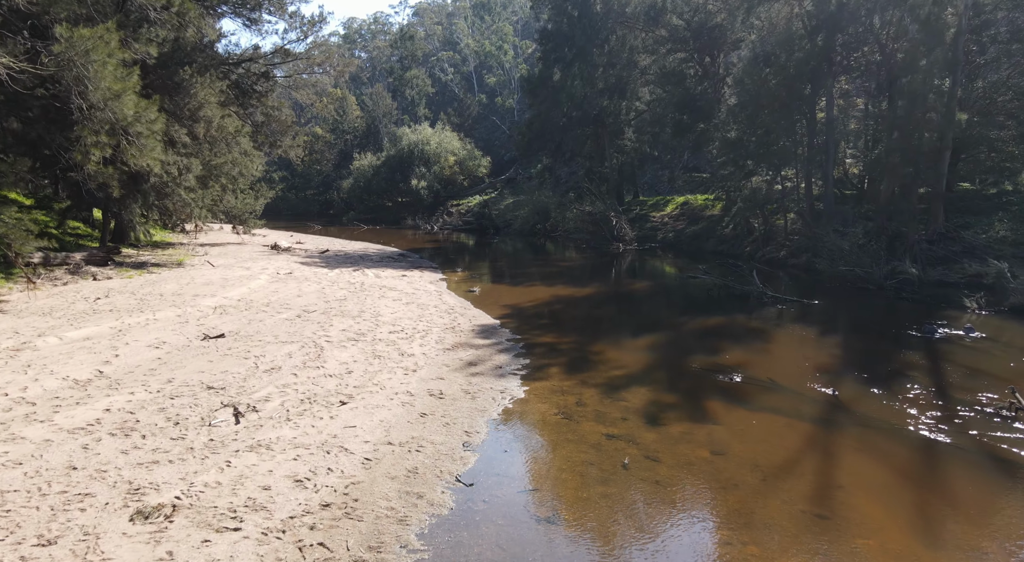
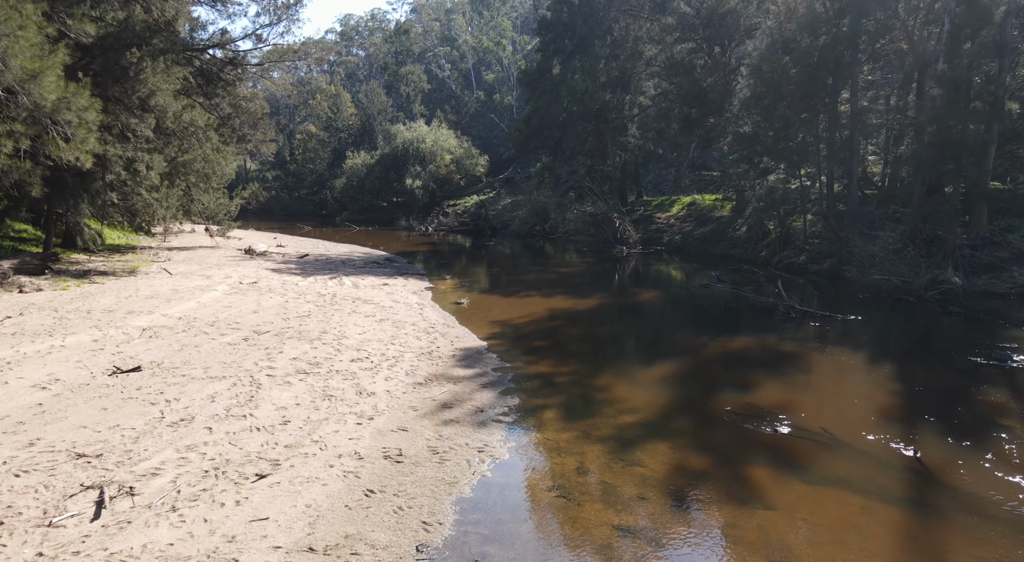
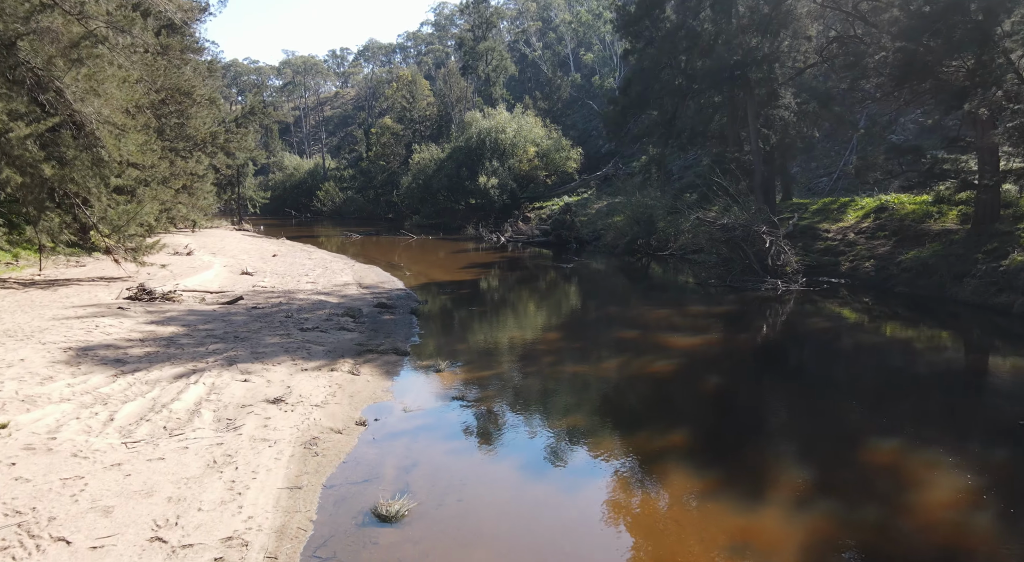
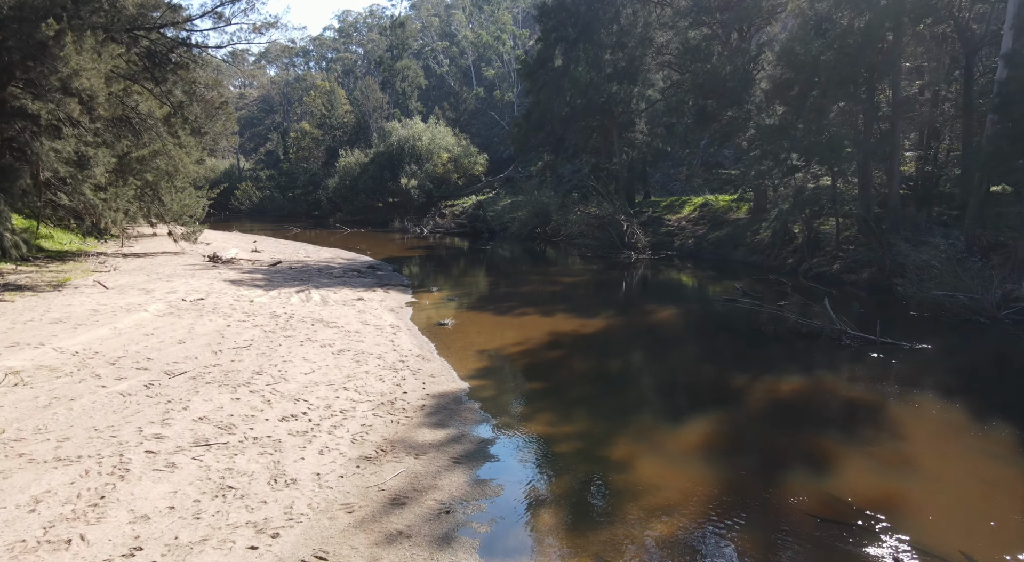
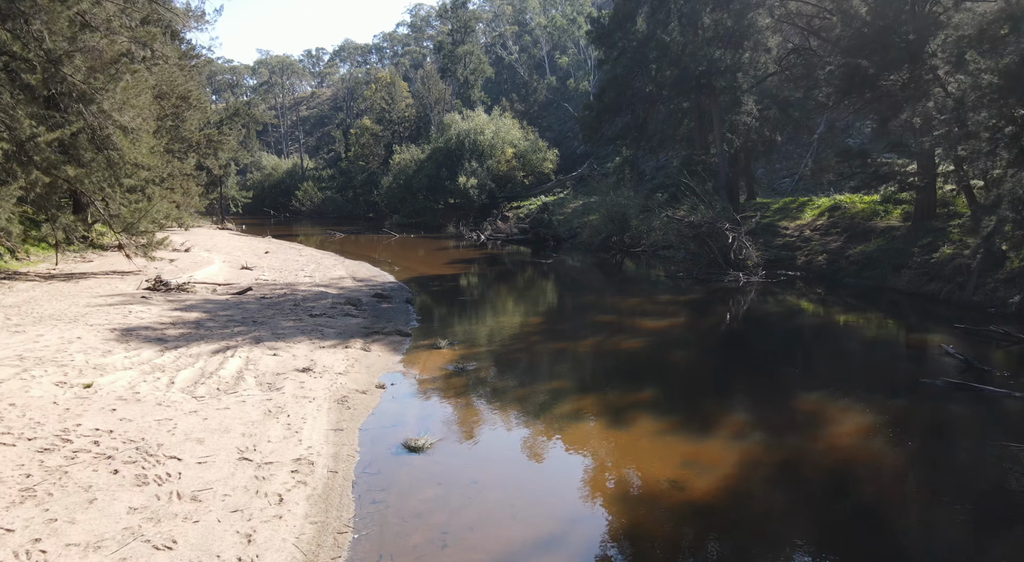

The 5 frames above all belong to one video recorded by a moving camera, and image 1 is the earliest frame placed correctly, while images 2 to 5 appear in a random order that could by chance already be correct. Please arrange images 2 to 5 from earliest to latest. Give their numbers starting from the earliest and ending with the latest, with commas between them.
2, 4, 5, 3
